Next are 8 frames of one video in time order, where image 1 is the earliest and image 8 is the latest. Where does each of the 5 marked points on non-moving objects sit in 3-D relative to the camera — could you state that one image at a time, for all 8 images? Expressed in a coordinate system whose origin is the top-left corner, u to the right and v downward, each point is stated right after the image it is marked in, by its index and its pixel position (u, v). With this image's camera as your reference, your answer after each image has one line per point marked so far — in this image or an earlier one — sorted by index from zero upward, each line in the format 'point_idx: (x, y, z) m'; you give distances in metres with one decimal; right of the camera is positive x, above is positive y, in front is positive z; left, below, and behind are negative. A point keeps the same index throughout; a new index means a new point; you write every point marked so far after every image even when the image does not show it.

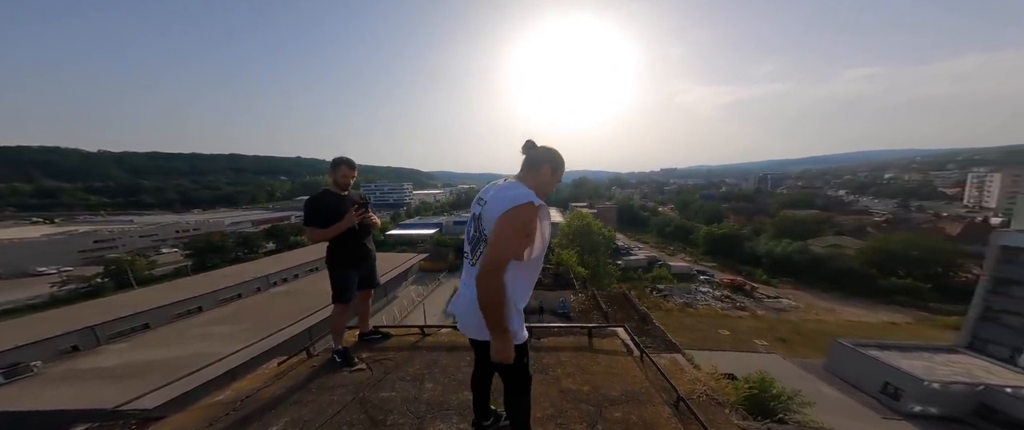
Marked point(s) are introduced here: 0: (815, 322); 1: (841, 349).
0: (+19.8, -7.0, +18.9) m
1: (+14.7, -6.1, +12.9) m
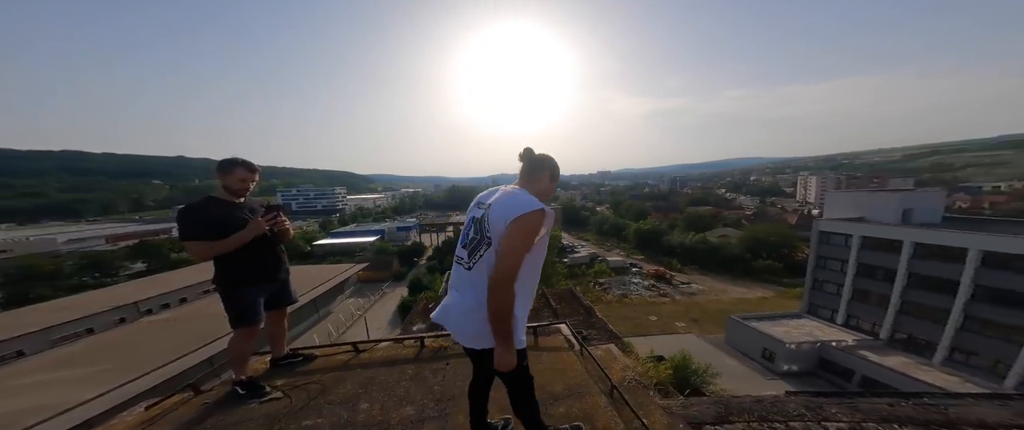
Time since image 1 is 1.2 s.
0: (+16.1, -6.7, +22.3) m
1: (+12.1, -5.8, +15.3) m
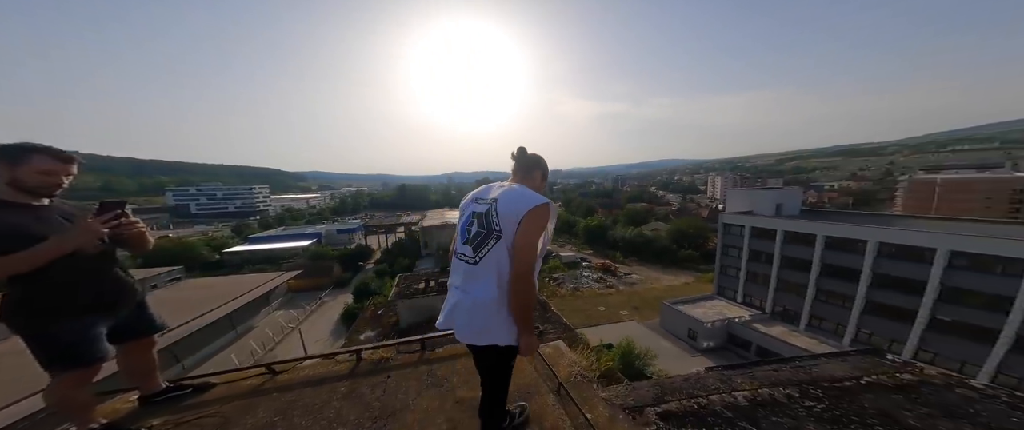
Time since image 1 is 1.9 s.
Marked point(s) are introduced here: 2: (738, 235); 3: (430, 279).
0: (+12.3, -6.3, +24.5) m
1: (+9.5, -5.5, +17.0) m
2: (+13.9, -1.2, +17.8) m
3: (-4.1, -3.3, +14.7) m
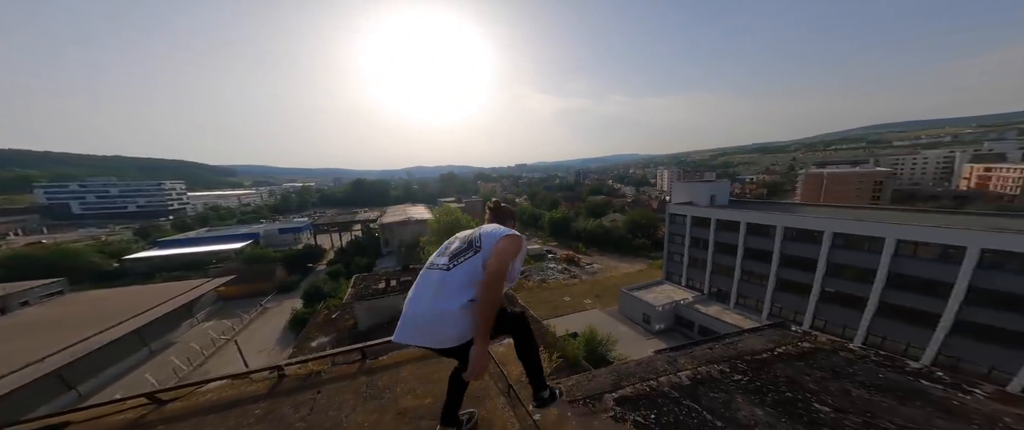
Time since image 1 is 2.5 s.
0: (+9.2, -5.6, +25.8) m
1: (+7.3, -5.0, +18.0) m
2: (+11.5, -0.6, +19.3) m
3: (-6.0, -3.1, +14.0) m
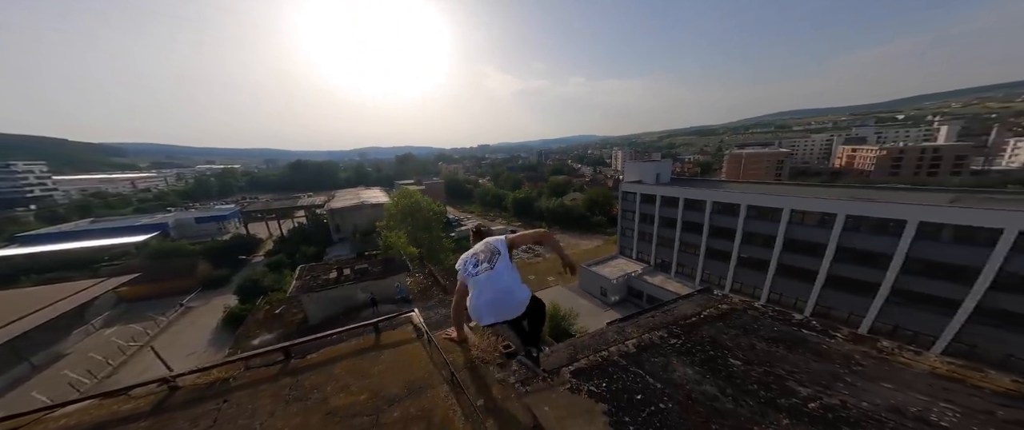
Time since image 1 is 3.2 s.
0: (+5.5, -3.7, +27.0) m
1: (+4.7, -3.7, +19.1) m
2: (+8.7, +0.9, +20.6) m
3: (-7.9, -2.4, +13.1) m
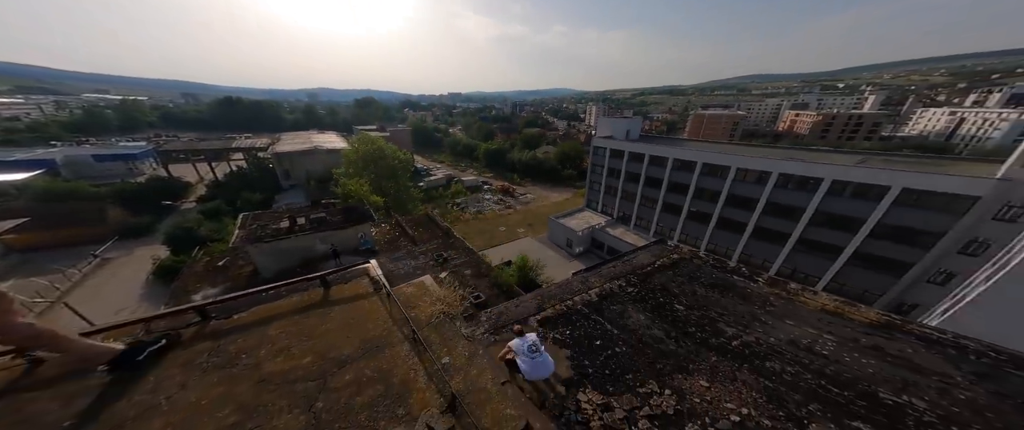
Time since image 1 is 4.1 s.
0: (+2.5, +0.6, +27.6) m
1: (+2.6, -0.7, +19.7) m
2: (+6.5, +4.1, +20.9) m
3: (-9.3, -0.1, +12.3) m
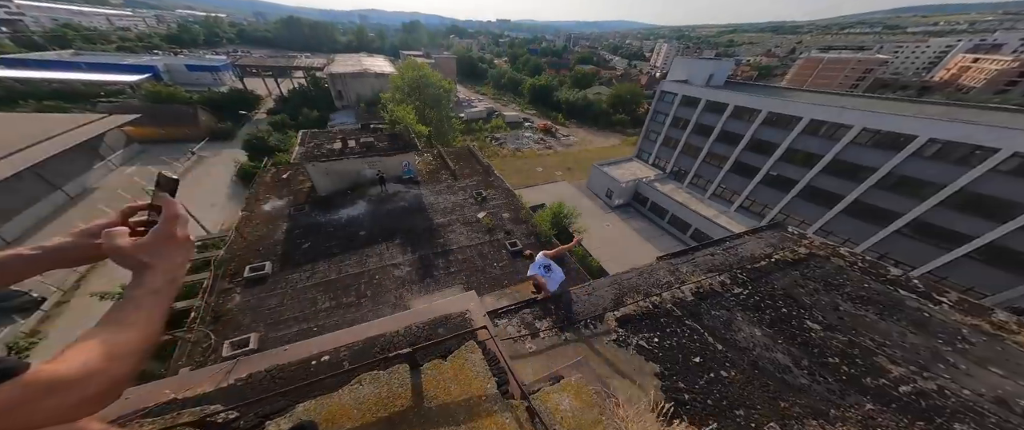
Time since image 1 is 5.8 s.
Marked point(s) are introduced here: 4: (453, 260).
0: (+6.6, +5.4, +25.6) m
1: (+5.5, +2.6, +18.1) m
2: (+9.9, +6.9, +17.9) m
3: (-7.2, +3.2, +12.2) m
4: (-1.8, -1.4, +8.7) m
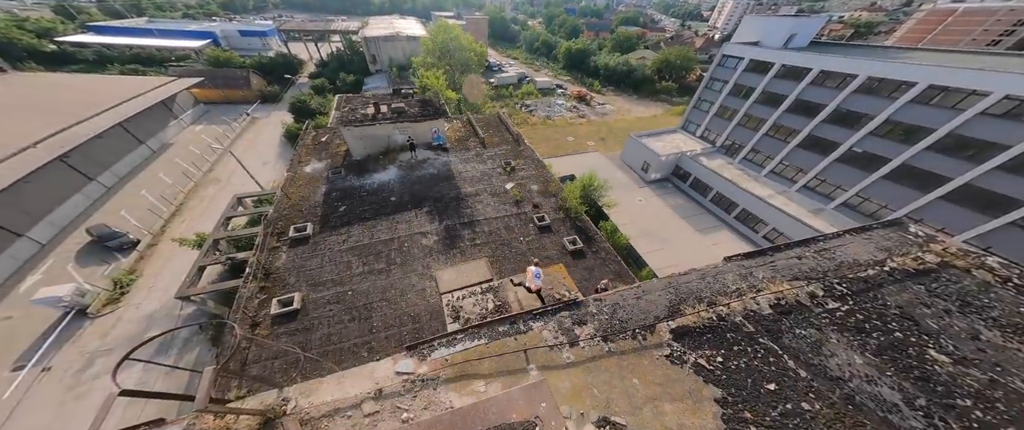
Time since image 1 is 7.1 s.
0: (+9.3, +7.5, +23.7) m
1: (+7.4, +4.0, +16.7) m
2: (+11.9, +8.1, +15.6) m
3: (-5.8, +4.6, +11.9) m
4: (-1.0, -0.5, +8.5) m
